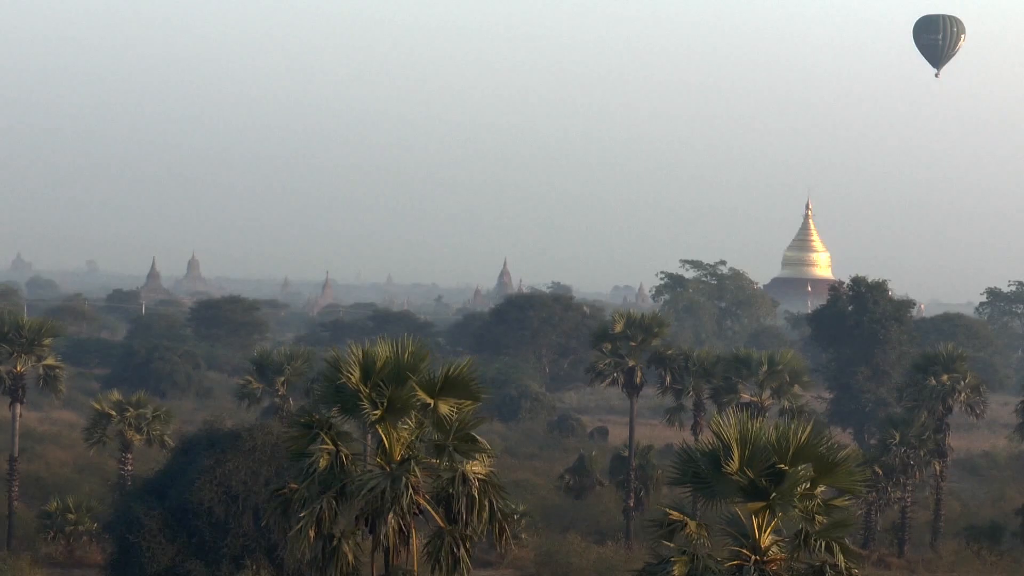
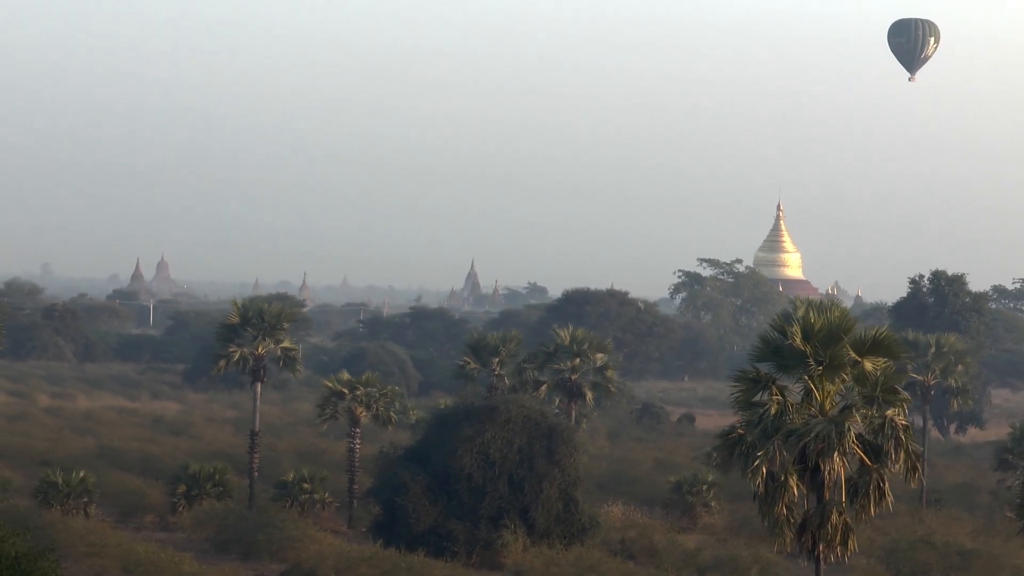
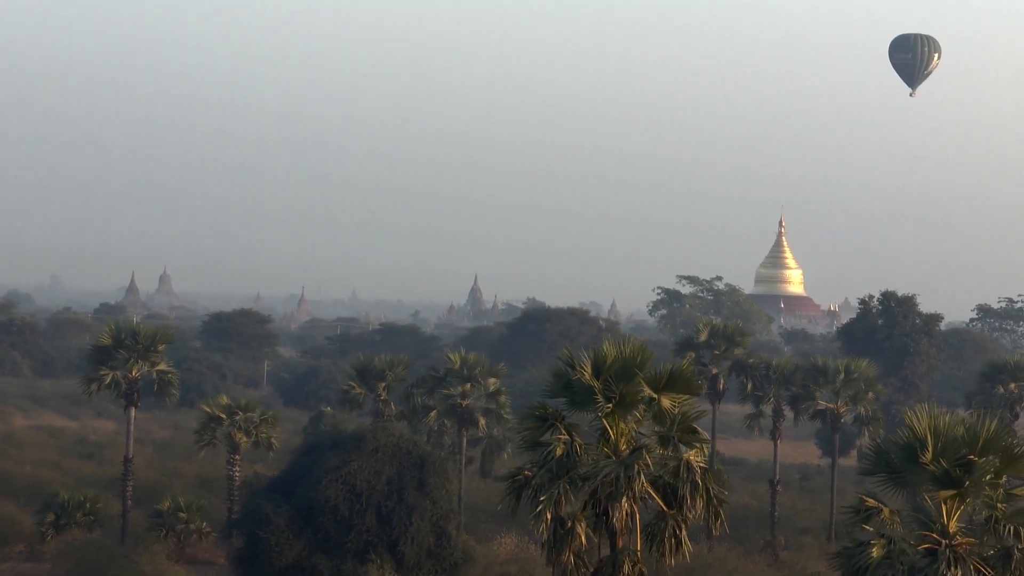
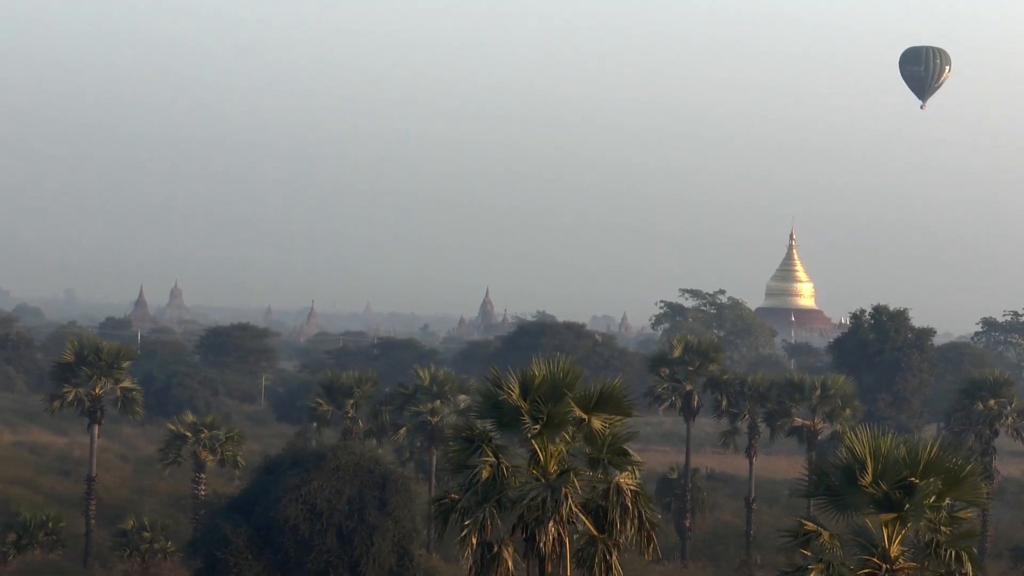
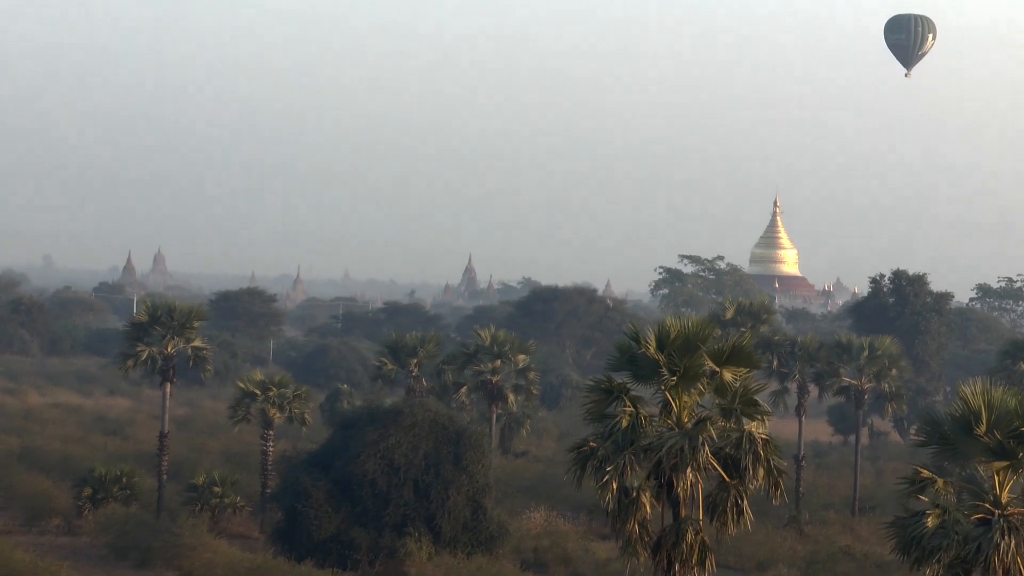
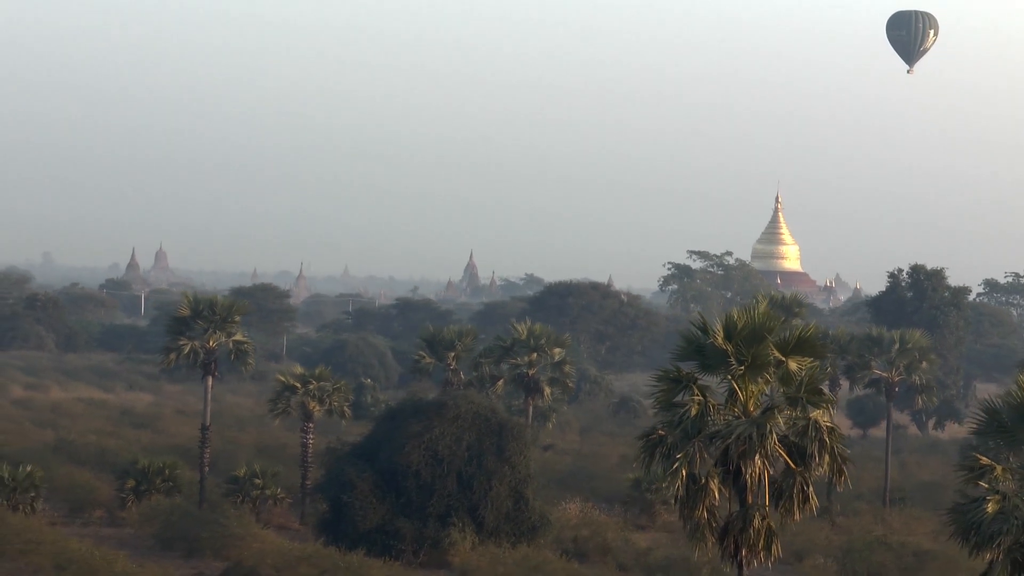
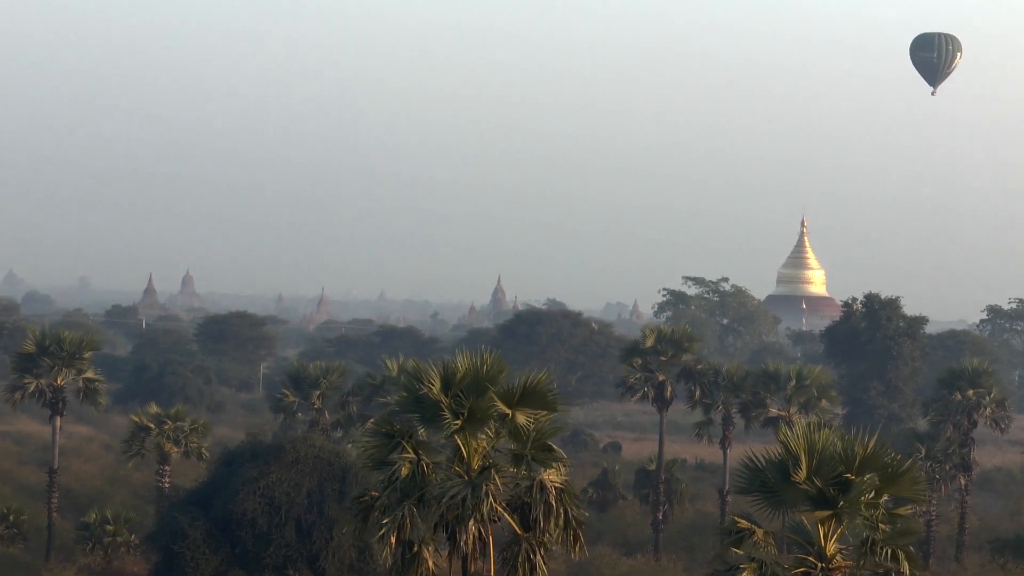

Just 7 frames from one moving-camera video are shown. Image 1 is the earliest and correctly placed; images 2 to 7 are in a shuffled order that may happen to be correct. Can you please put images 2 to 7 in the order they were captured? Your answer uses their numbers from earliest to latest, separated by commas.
7, 4, 3, 5, 6, 2
